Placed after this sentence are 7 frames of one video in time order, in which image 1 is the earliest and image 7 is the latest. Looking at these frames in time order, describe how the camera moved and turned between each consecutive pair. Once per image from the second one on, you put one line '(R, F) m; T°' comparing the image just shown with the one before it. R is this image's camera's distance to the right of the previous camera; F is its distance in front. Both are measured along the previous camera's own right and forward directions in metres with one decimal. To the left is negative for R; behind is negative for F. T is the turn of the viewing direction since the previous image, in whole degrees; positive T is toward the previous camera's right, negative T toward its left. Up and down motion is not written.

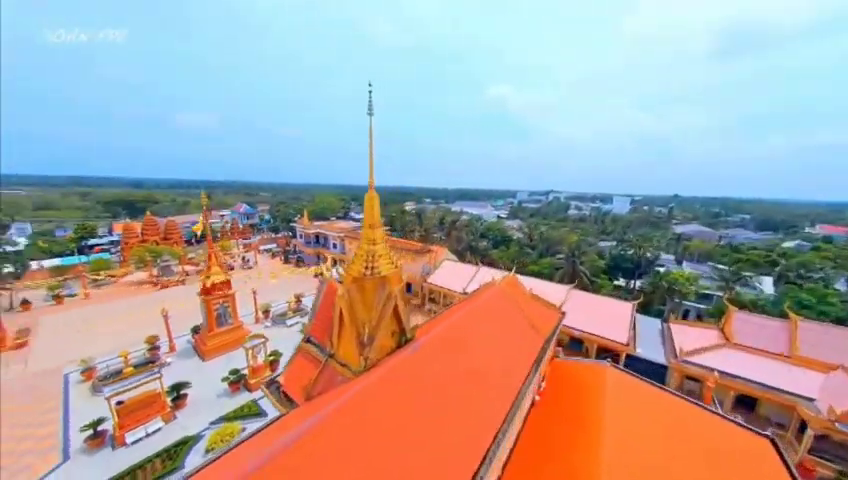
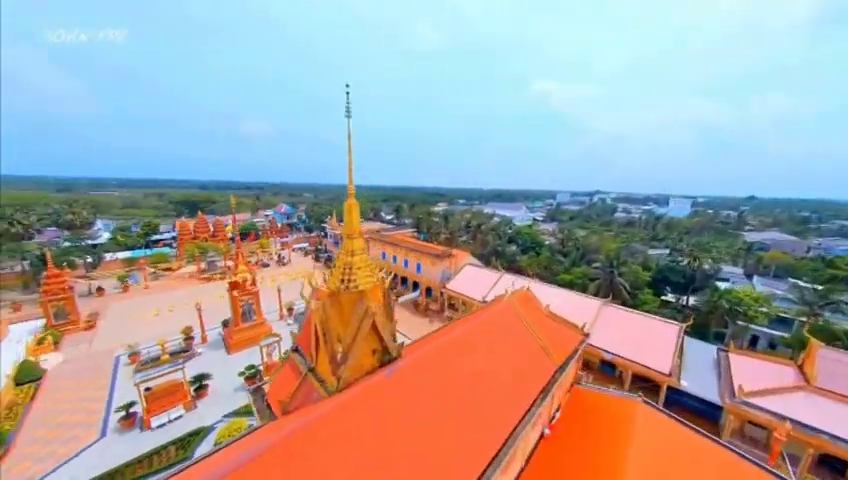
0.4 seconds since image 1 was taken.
(+1.5, +0.9) m; -7°
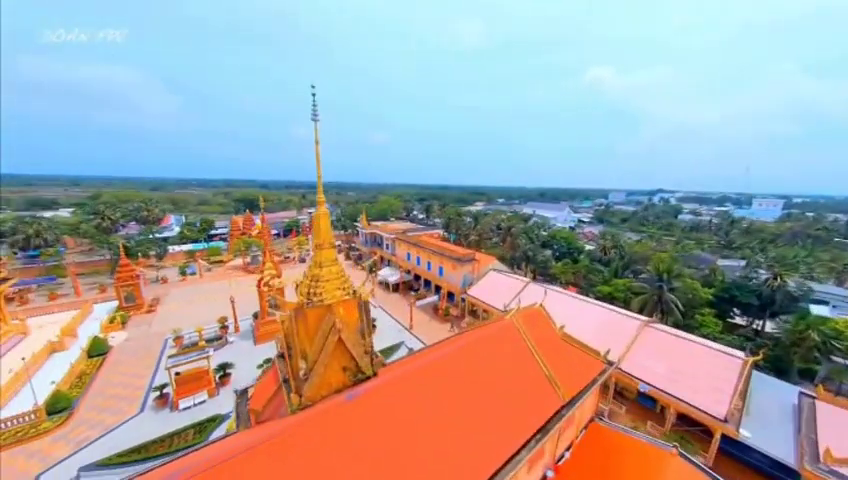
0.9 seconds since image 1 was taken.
(+1.8, +0.9) m; -8°
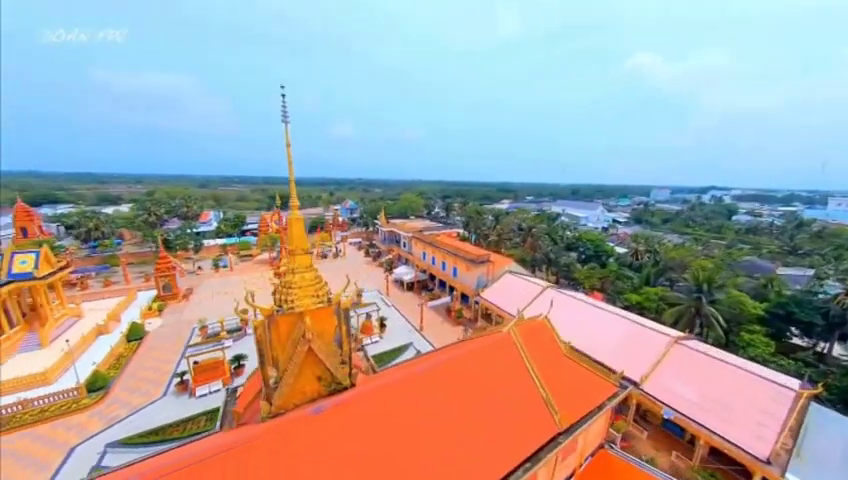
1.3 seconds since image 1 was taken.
(+1.3, +0.6) m; -6°
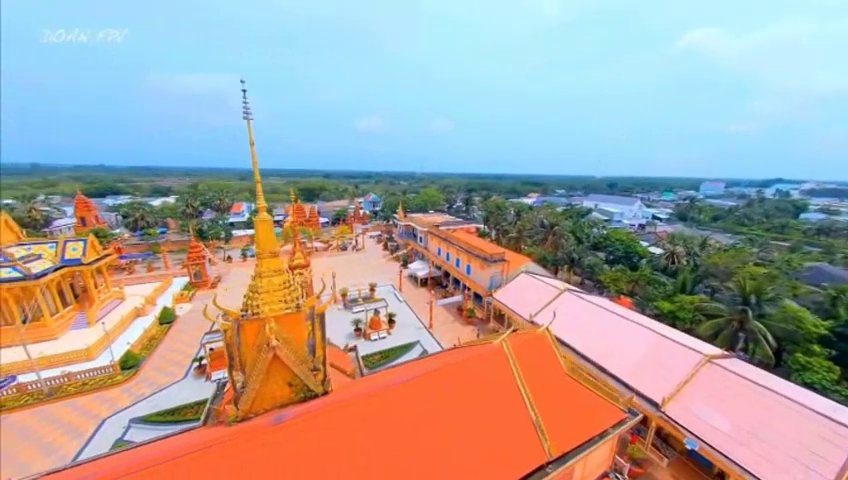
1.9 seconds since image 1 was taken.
(+1.3, +0.7) m; -6°
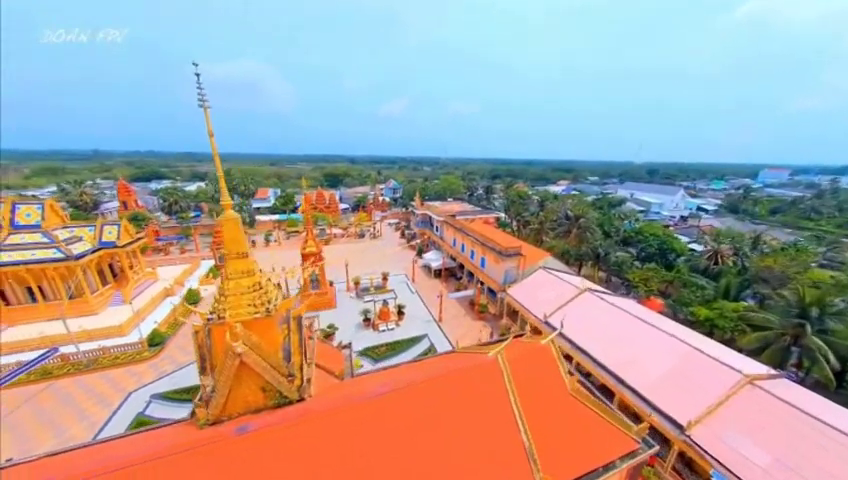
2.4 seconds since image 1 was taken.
(+1.0, +0.9) m; -5°
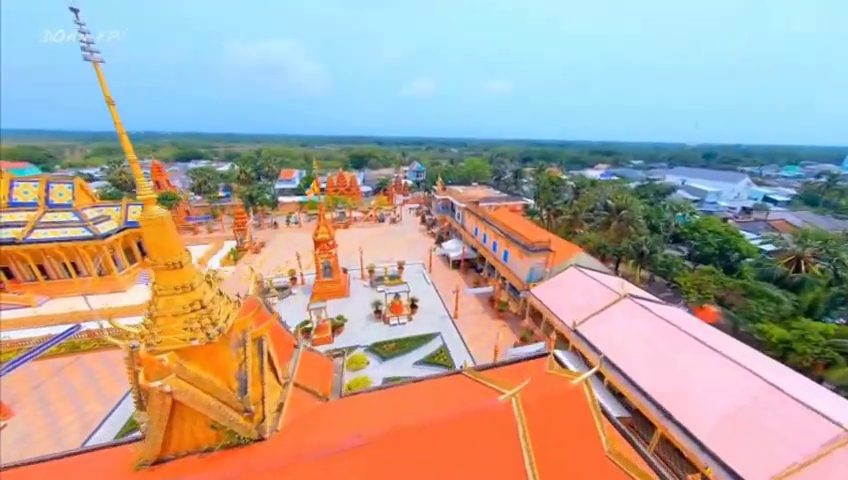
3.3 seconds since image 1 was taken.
(+0.7, +2.0) m; -5°
